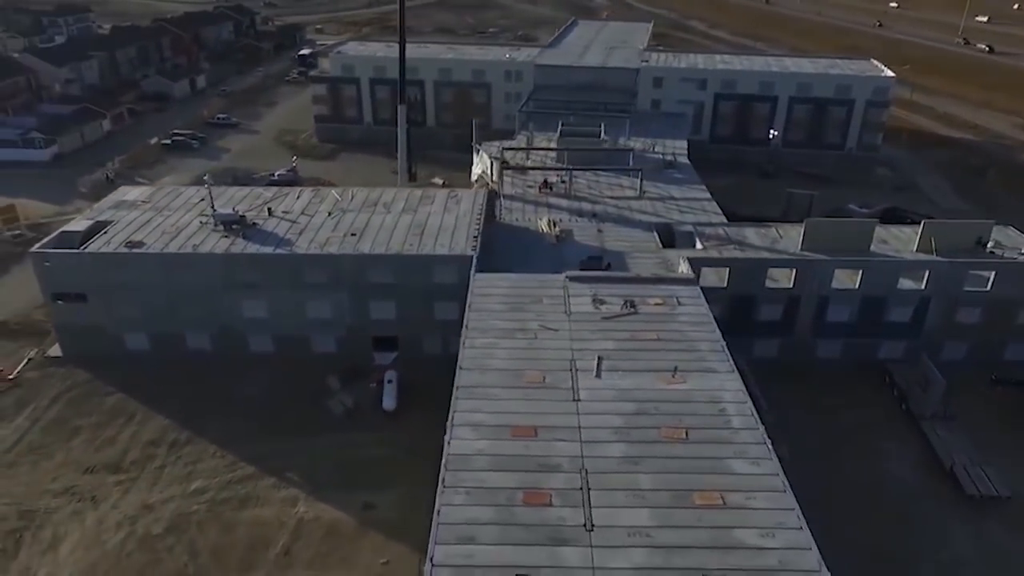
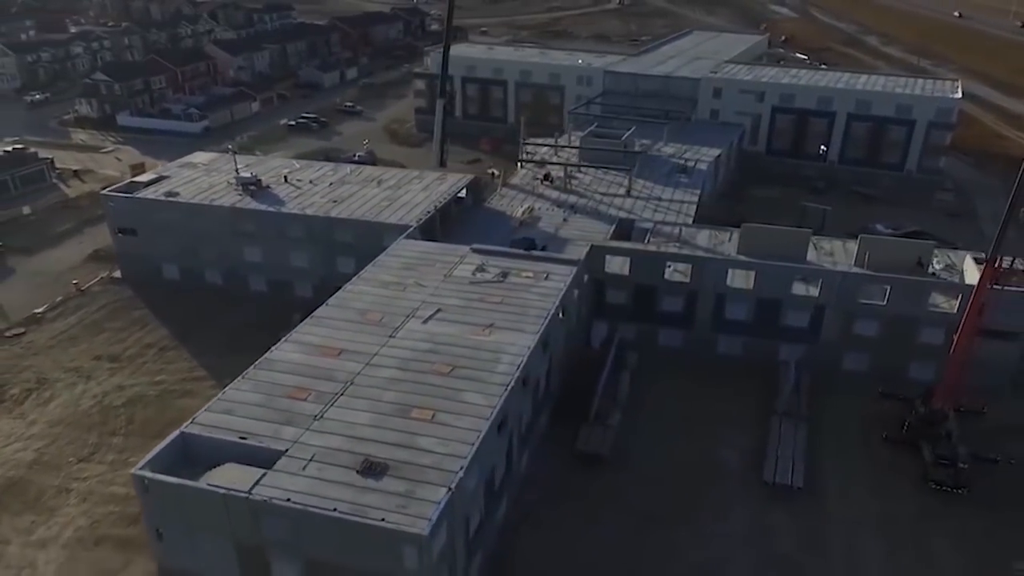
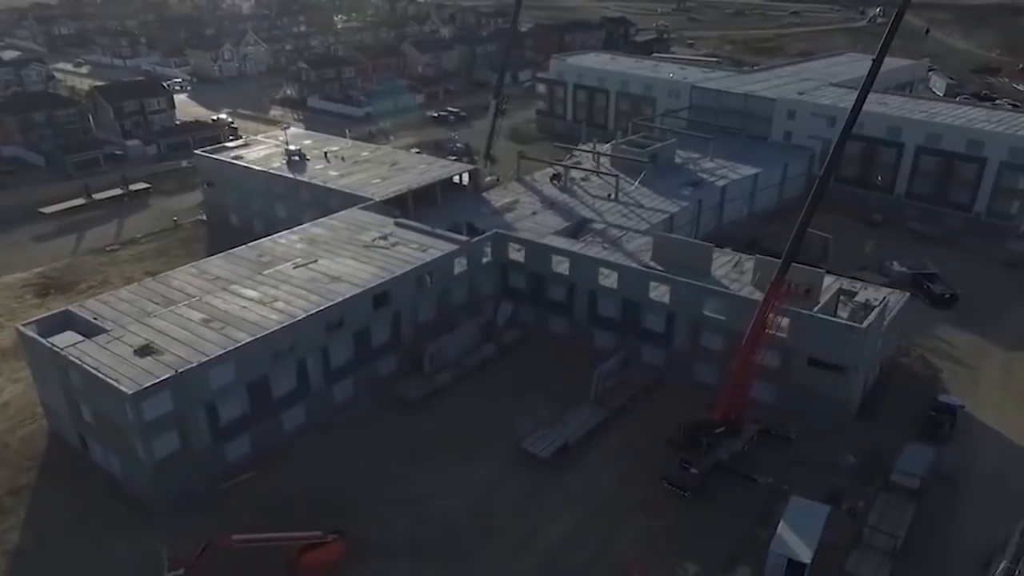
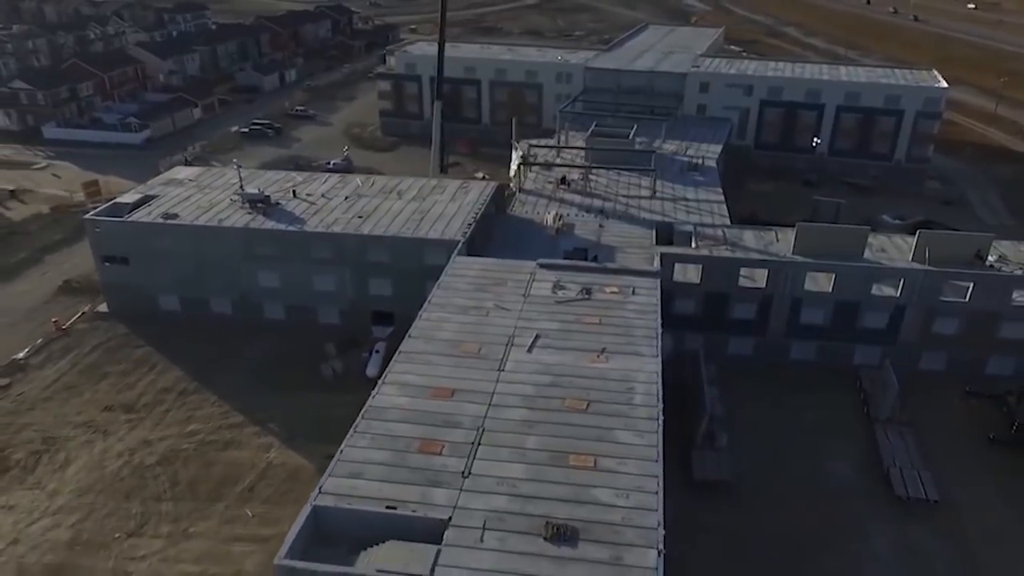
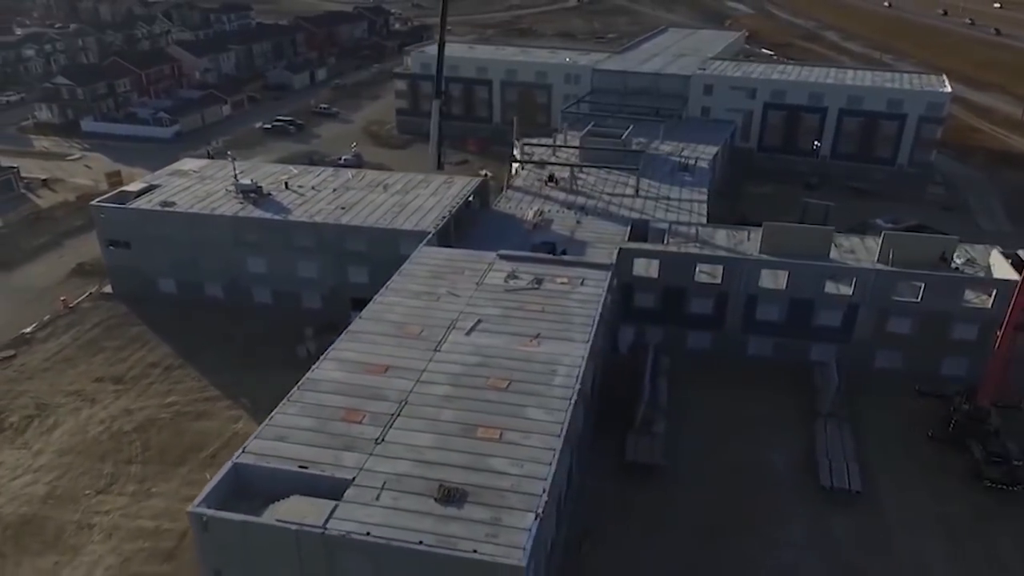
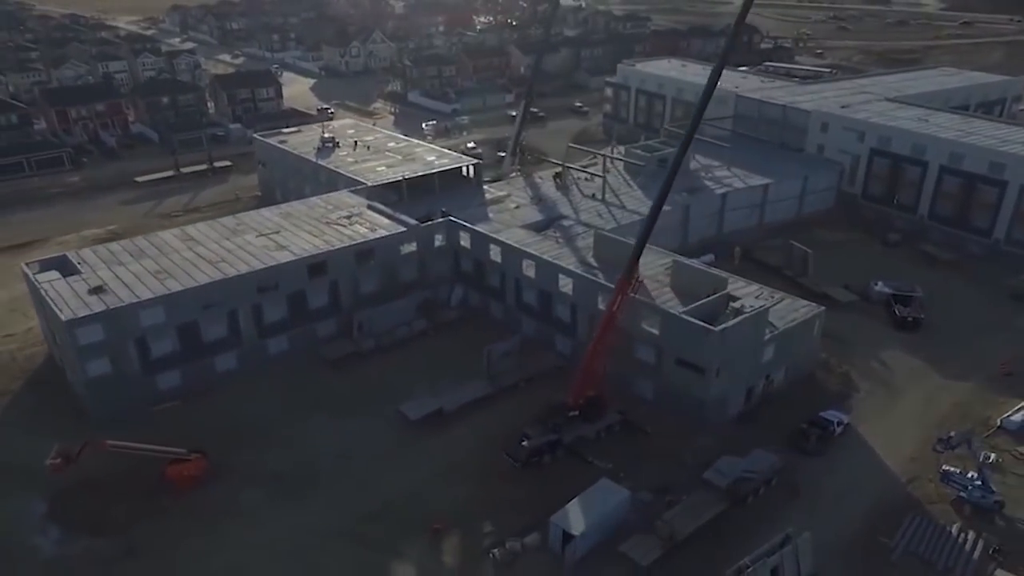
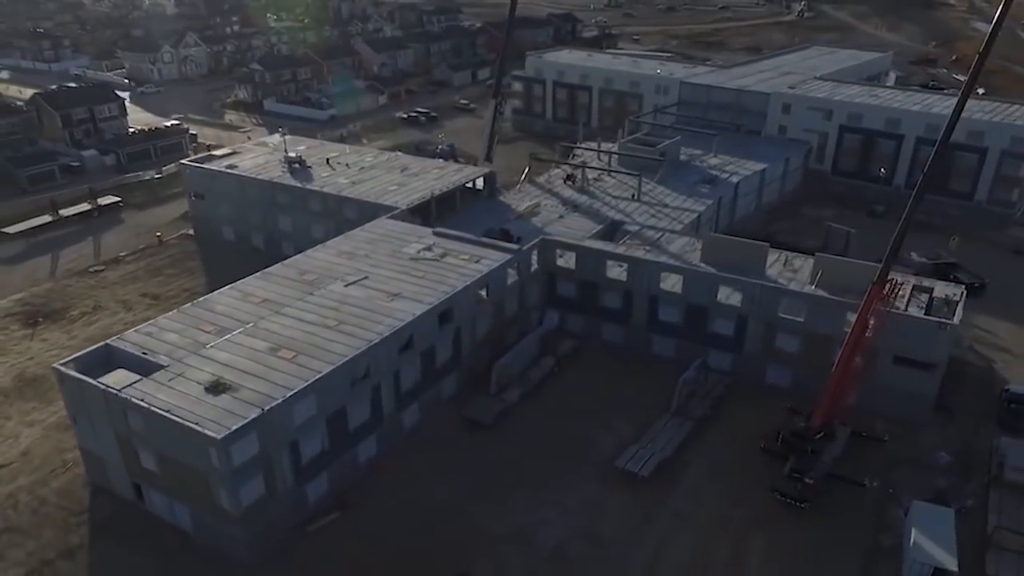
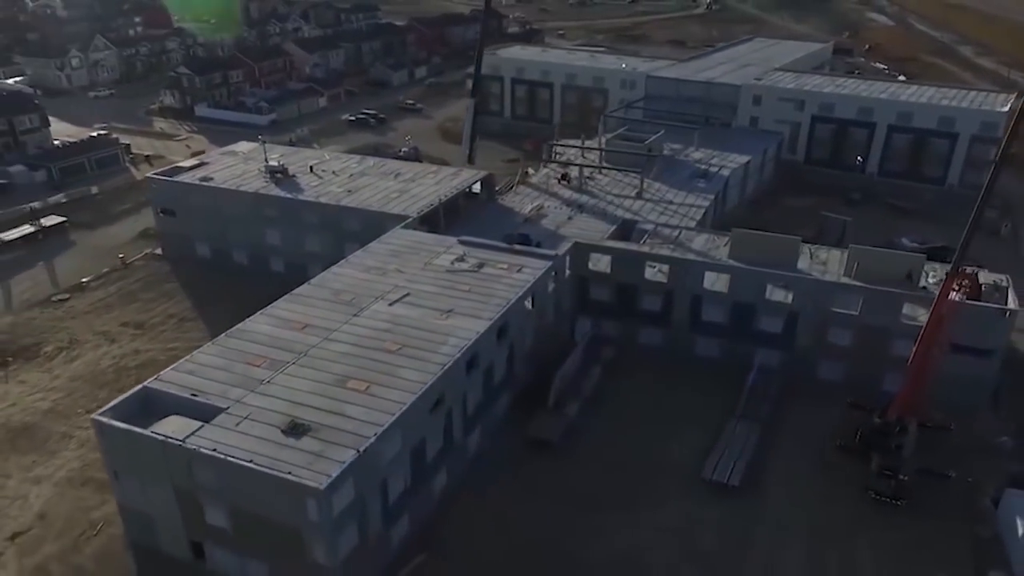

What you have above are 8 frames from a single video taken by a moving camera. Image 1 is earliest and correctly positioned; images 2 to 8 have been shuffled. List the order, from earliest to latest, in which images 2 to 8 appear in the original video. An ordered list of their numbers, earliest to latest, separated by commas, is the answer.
4, 5, 2, 8, 7, 3, 6
